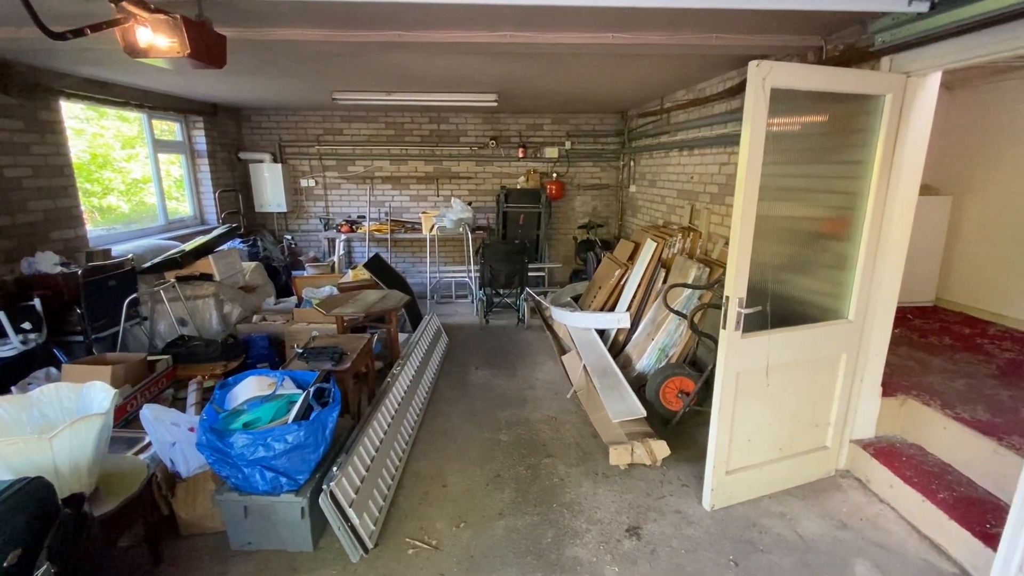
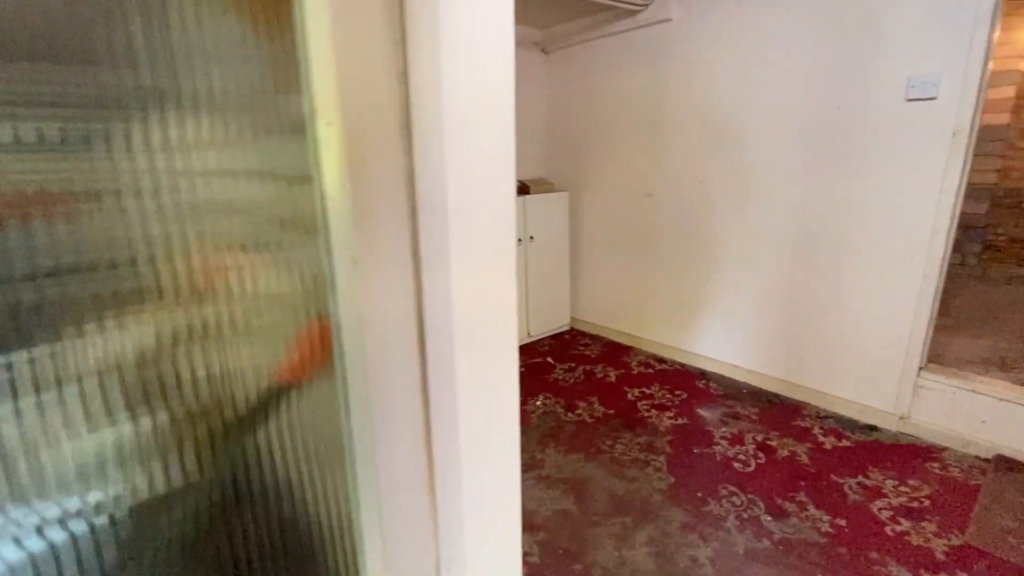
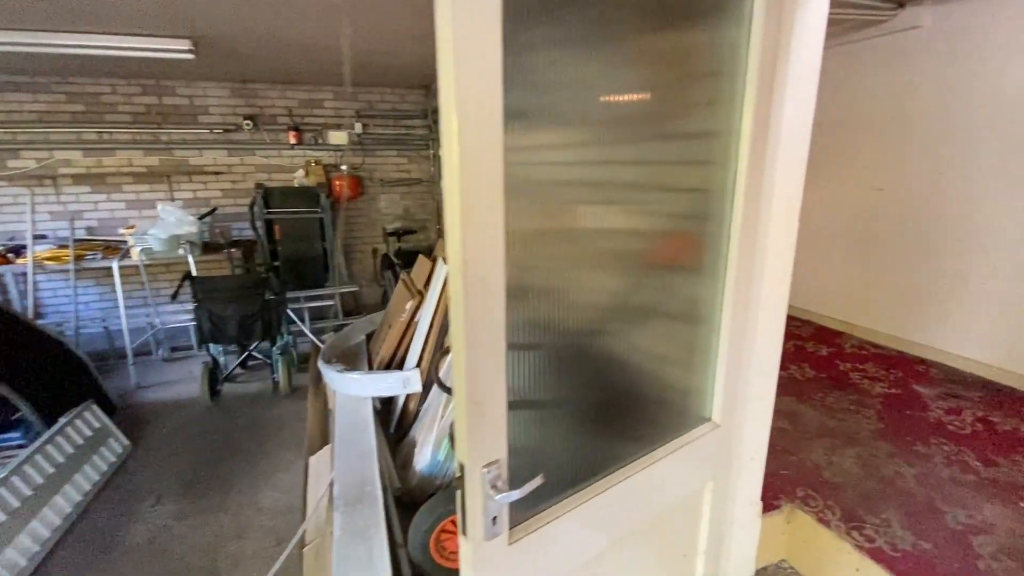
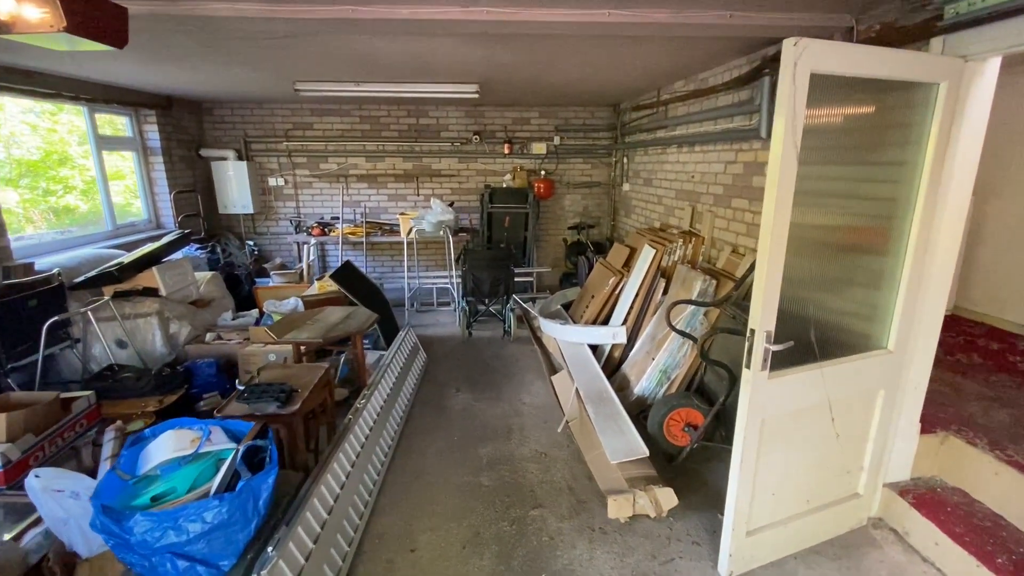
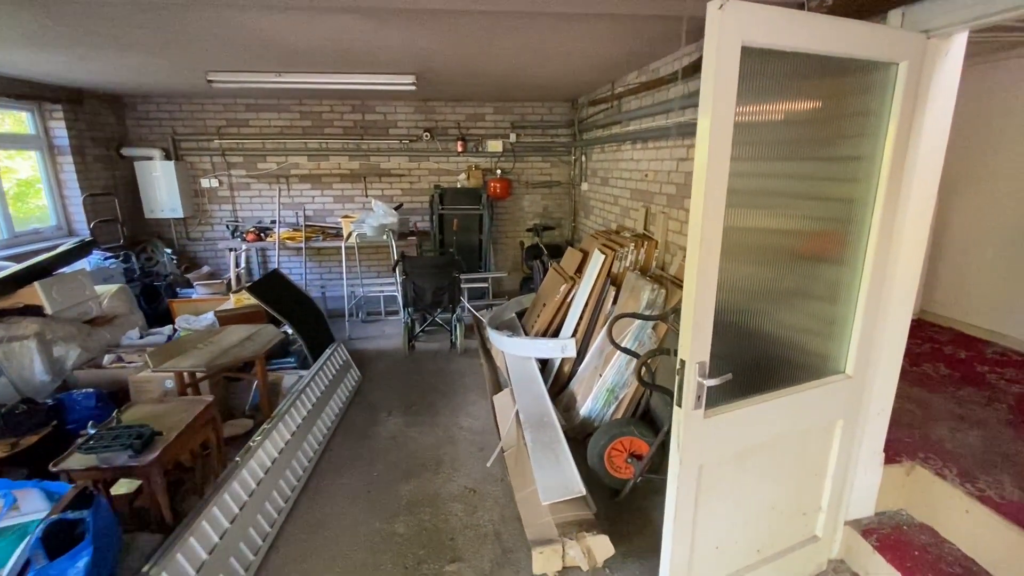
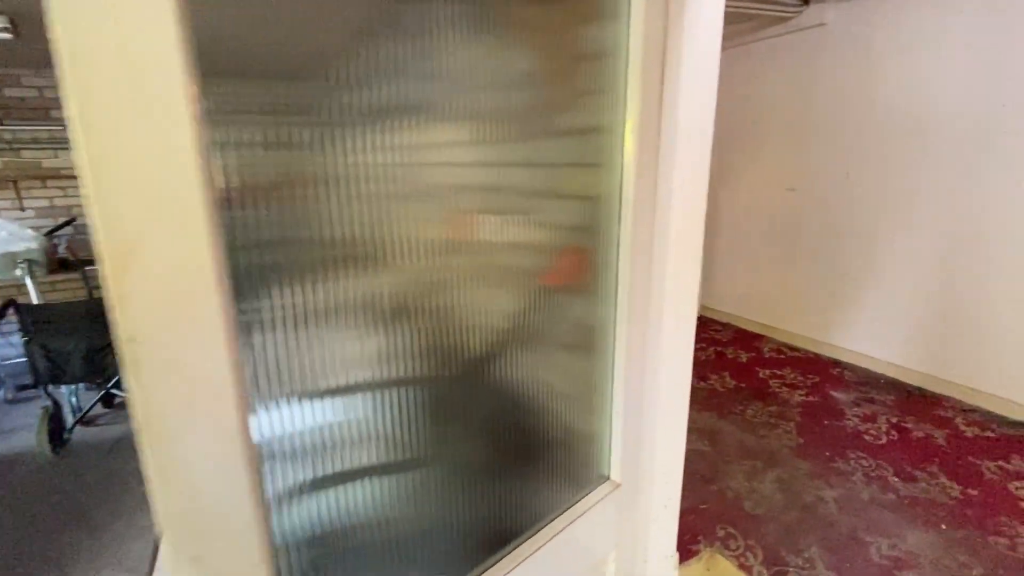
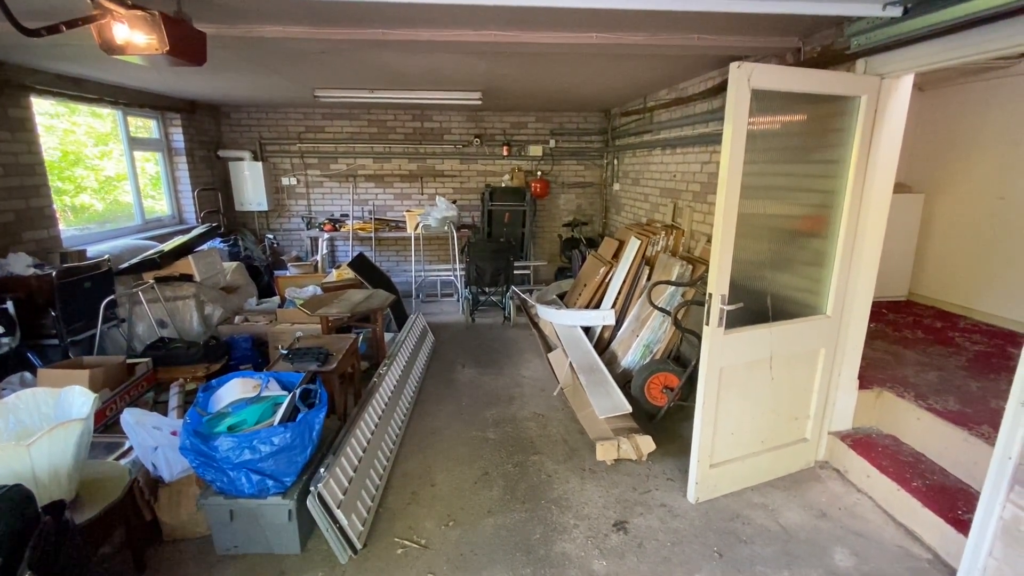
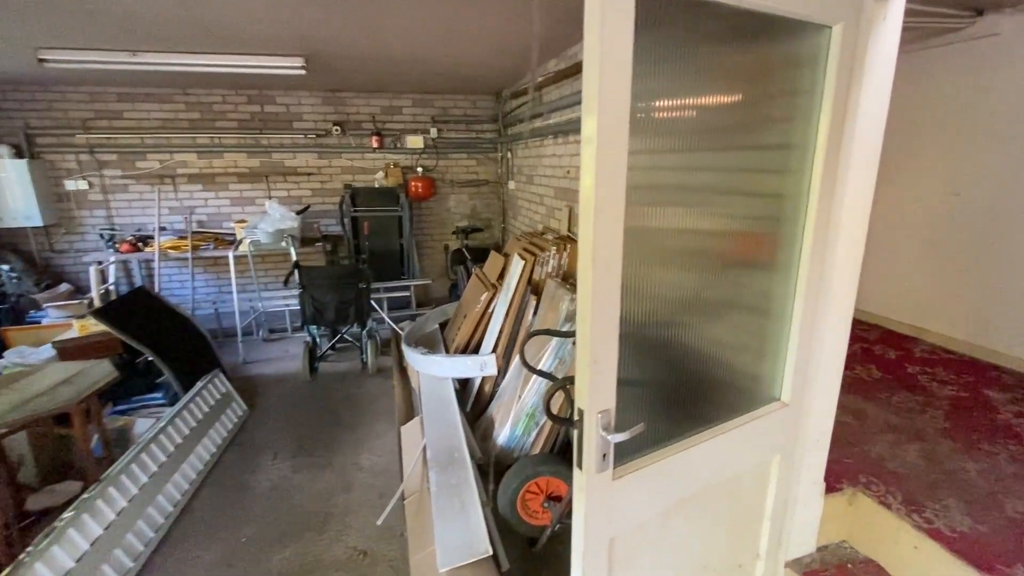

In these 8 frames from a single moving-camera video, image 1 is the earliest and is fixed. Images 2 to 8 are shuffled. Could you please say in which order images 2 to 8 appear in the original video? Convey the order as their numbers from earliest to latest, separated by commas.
7, 4, 5, 8, 3, 6, 2
